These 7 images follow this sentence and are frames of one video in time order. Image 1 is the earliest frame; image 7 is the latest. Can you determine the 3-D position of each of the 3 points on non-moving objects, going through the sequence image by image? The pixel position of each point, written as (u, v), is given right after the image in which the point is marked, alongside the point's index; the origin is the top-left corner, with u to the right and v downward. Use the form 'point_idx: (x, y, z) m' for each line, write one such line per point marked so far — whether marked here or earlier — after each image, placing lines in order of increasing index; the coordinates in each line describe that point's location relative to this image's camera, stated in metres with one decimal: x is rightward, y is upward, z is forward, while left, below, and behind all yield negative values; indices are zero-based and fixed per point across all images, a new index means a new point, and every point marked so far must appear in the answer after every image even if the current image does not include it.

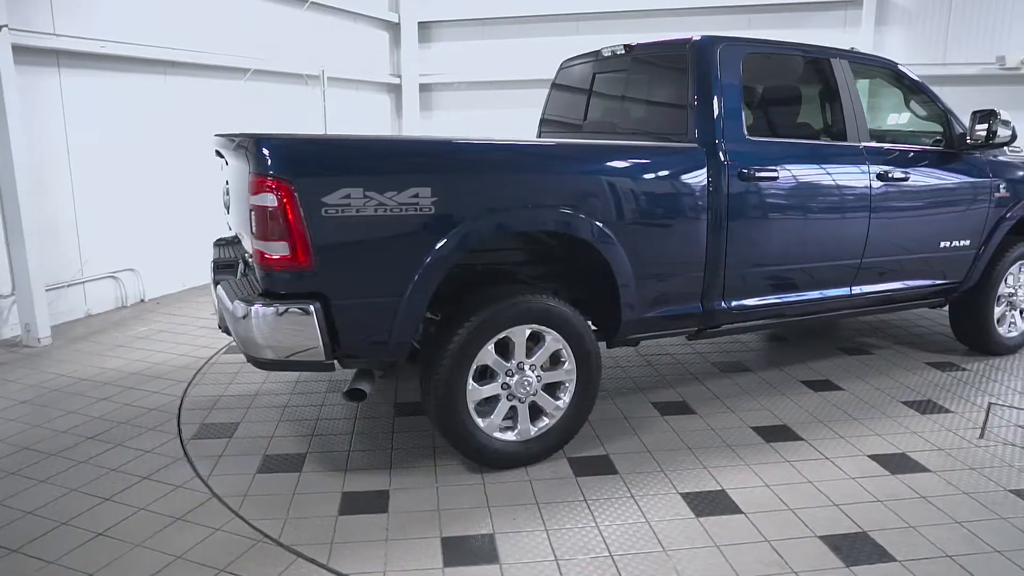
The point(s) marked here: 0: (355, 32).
0: (-1.7, +2.8, +7.8) m
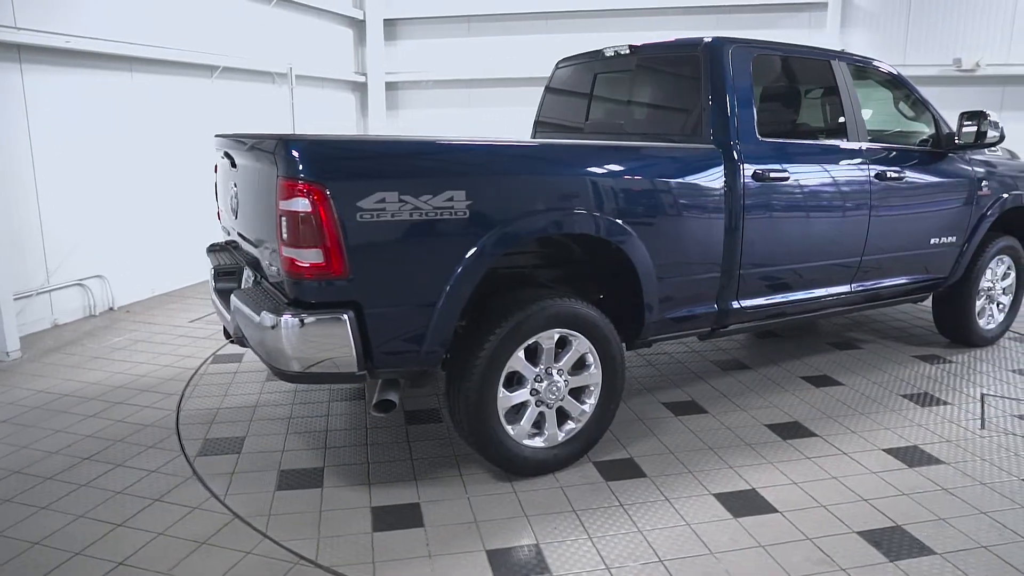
0: (-2.0, +2.8, +7.6) m
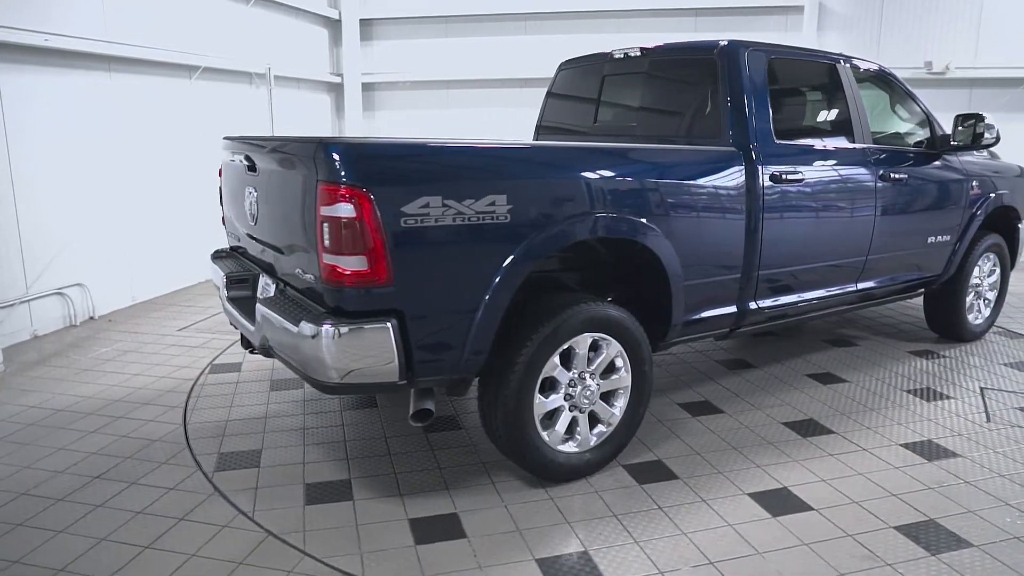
0: (-2.2, +2.7, +7.5) m
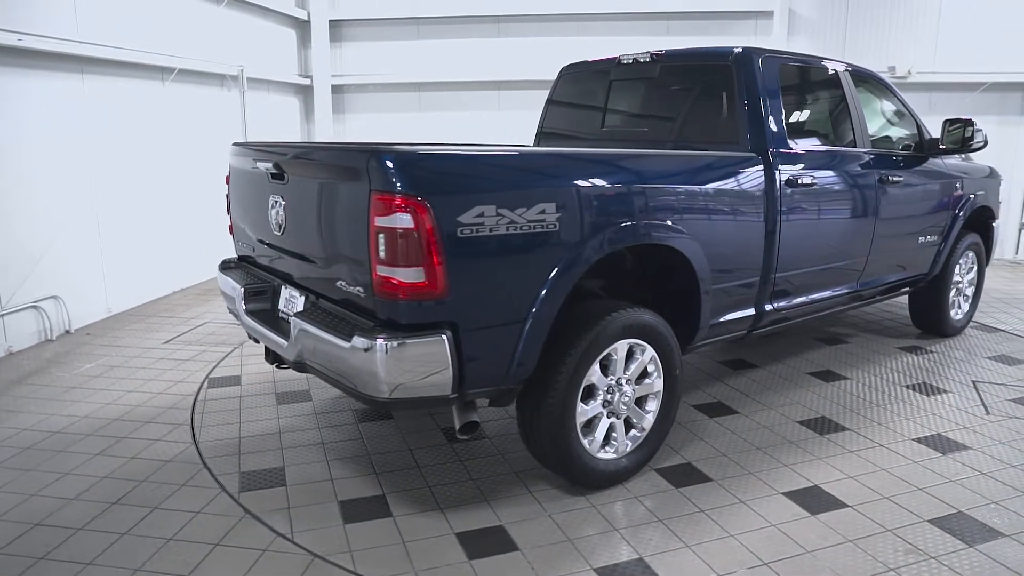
0: (-2.5, +2.6, +7.3) m
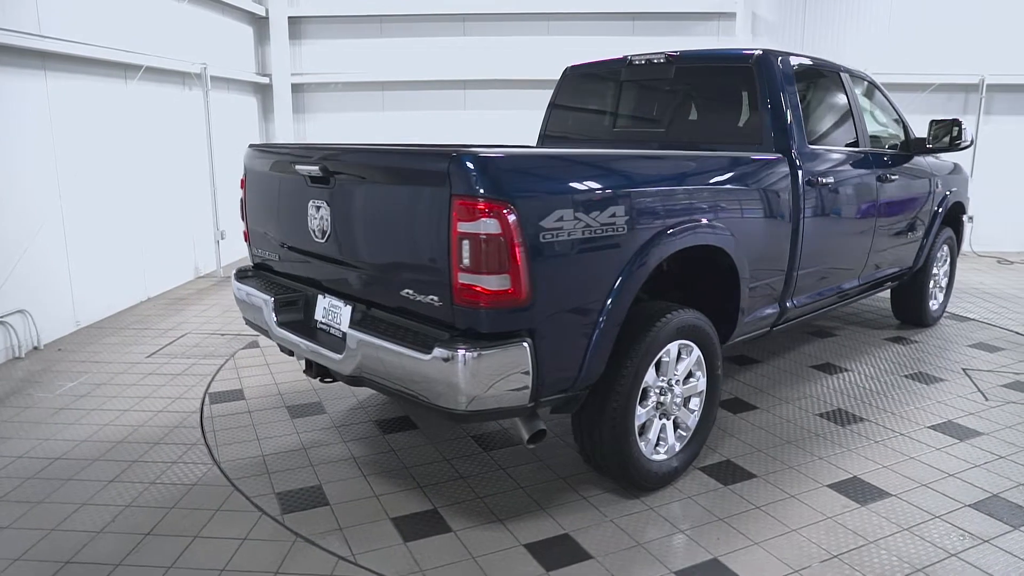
0: (-2.8, +2.6, +6.9) m
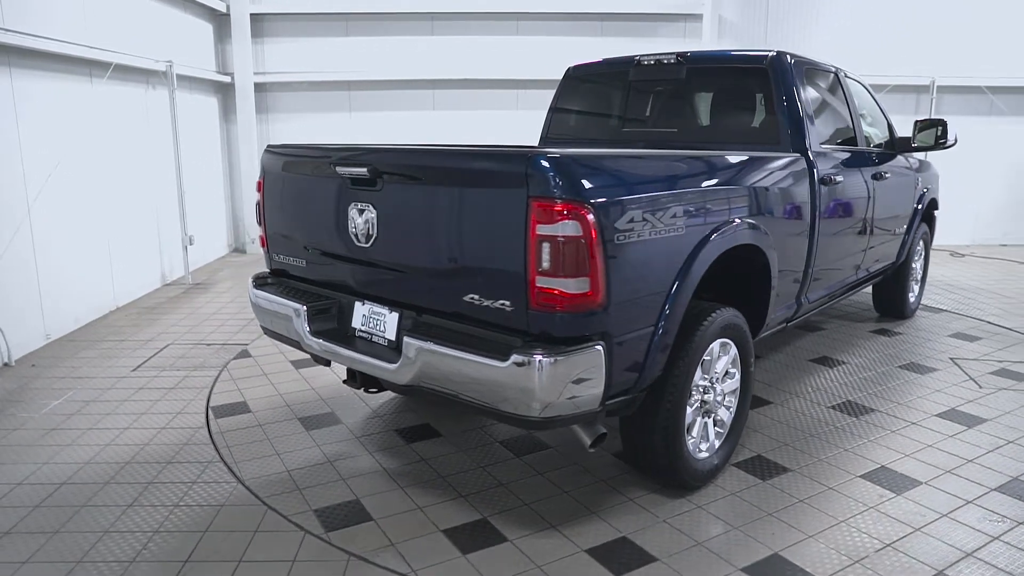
0: (-3.0, +2.5, +6.6) m
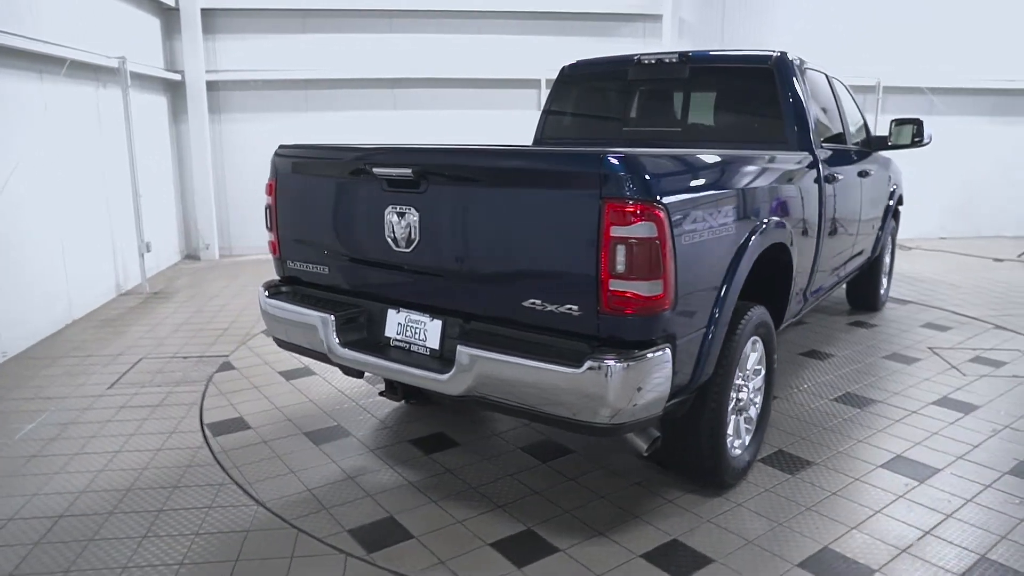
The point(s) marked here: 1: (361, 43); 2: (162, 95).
0: (-3.3, +2.4, +6.3) m
1: (-1.6, +2.6, +7.5) m
2: (-3.4, +1.9, +6.9) m
